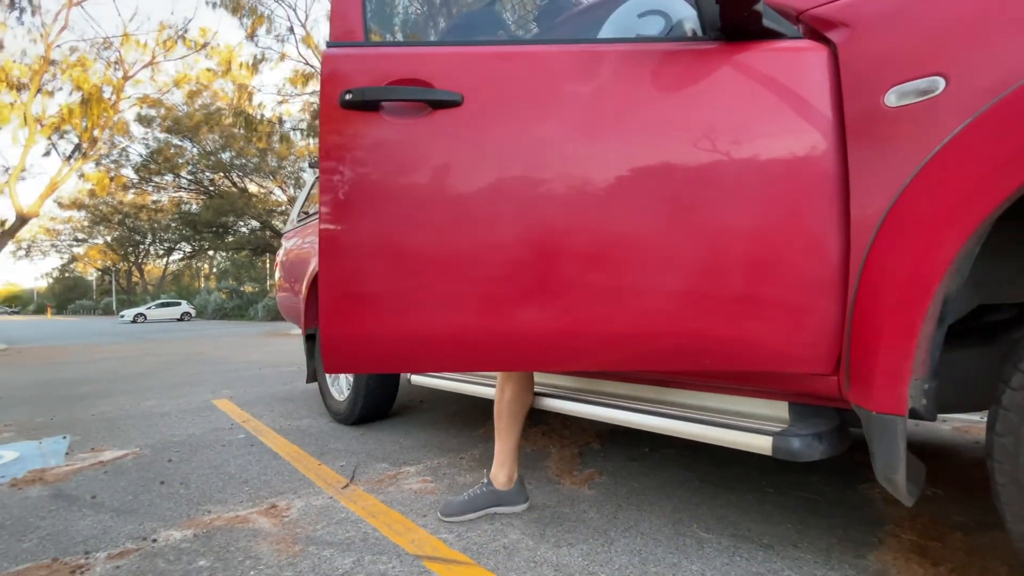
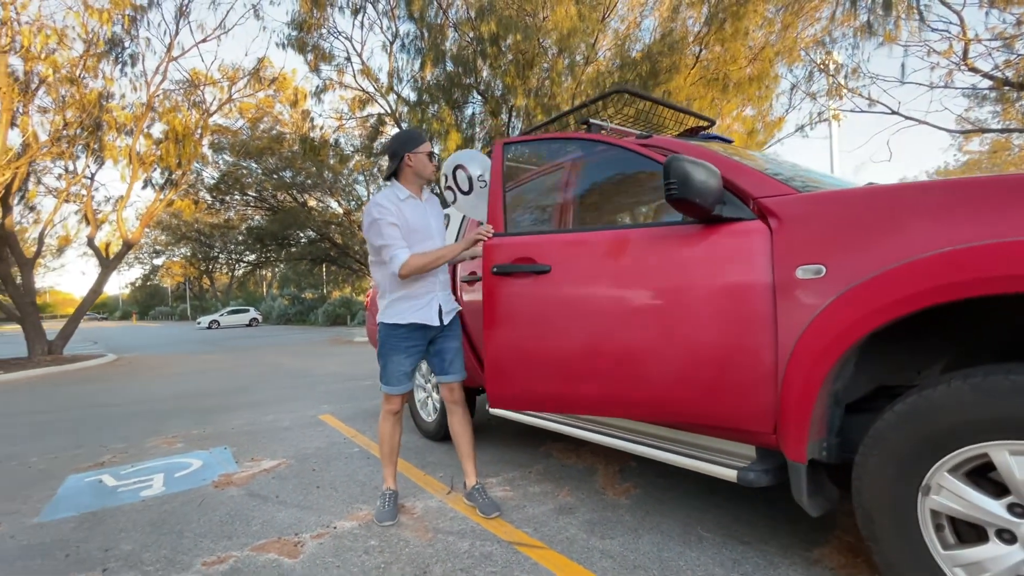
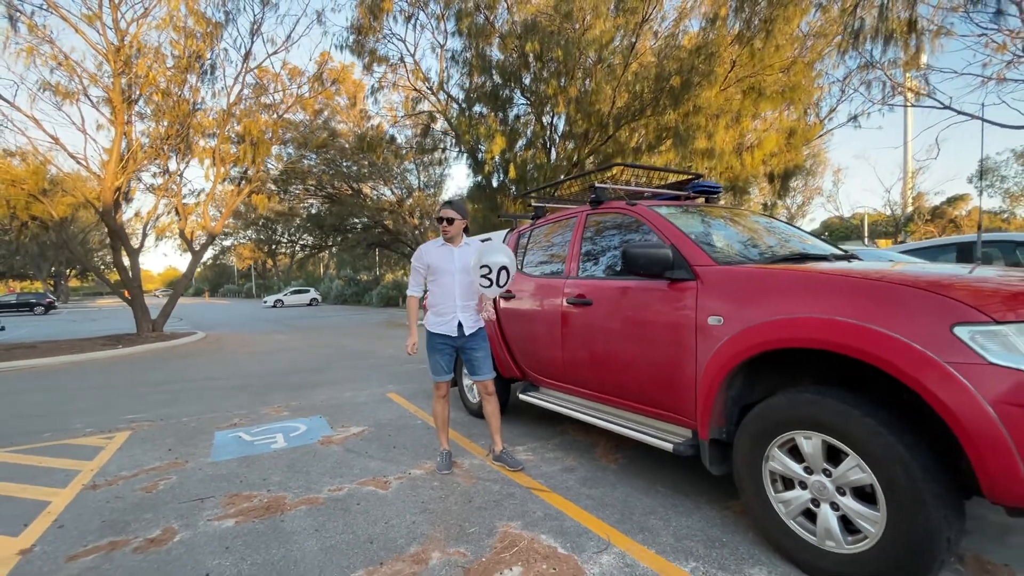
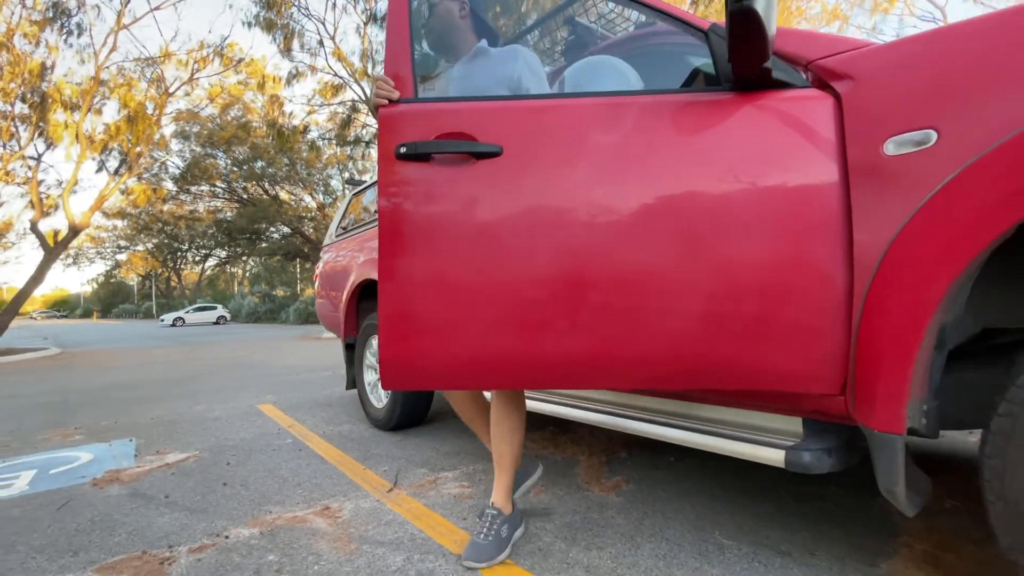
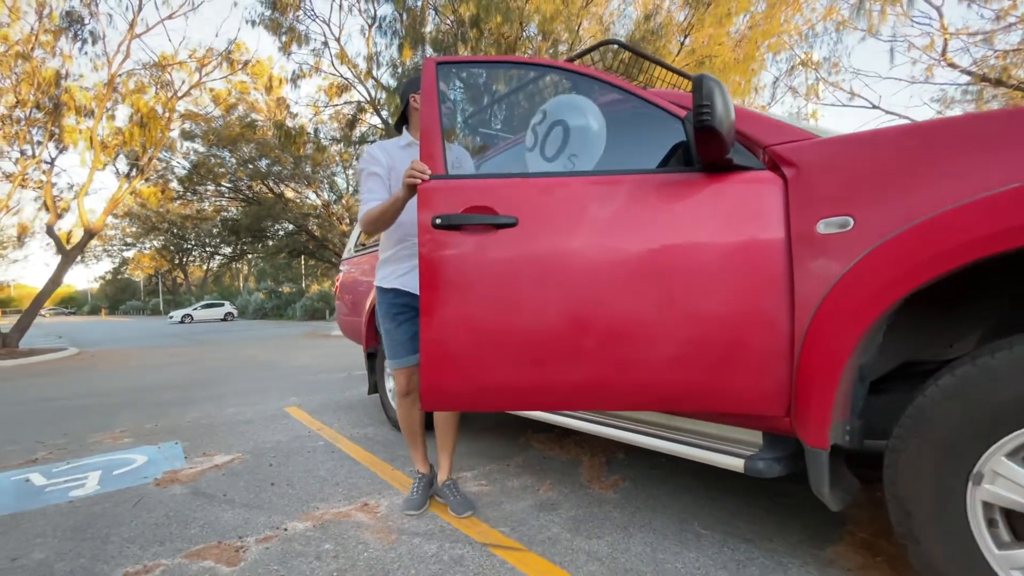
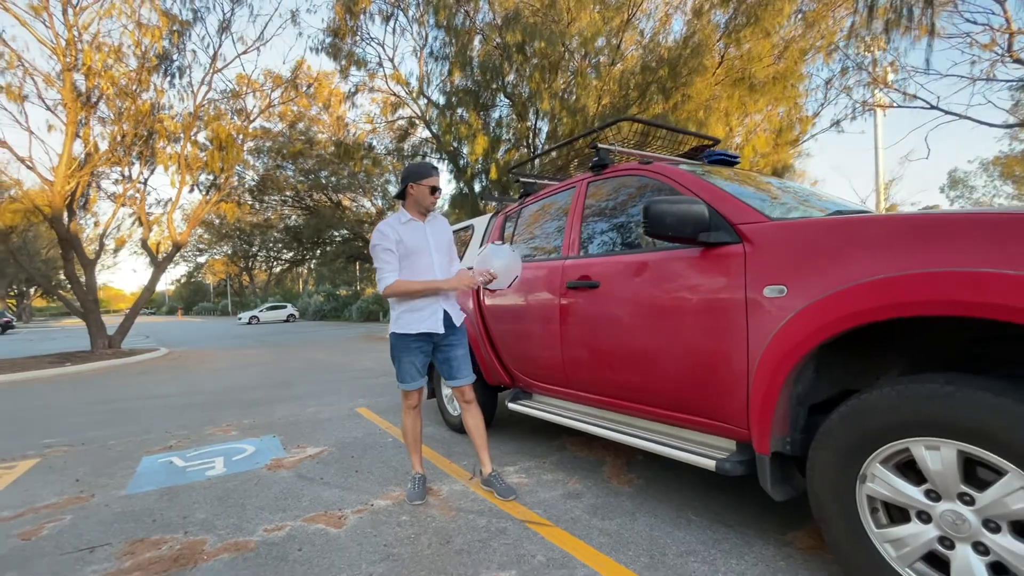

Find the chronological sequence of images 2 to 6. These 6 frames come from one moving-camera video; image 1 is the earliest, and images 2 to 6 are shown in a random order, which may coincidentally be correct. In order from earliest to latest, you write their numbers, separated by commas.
4, 5, 2, 6, 3
